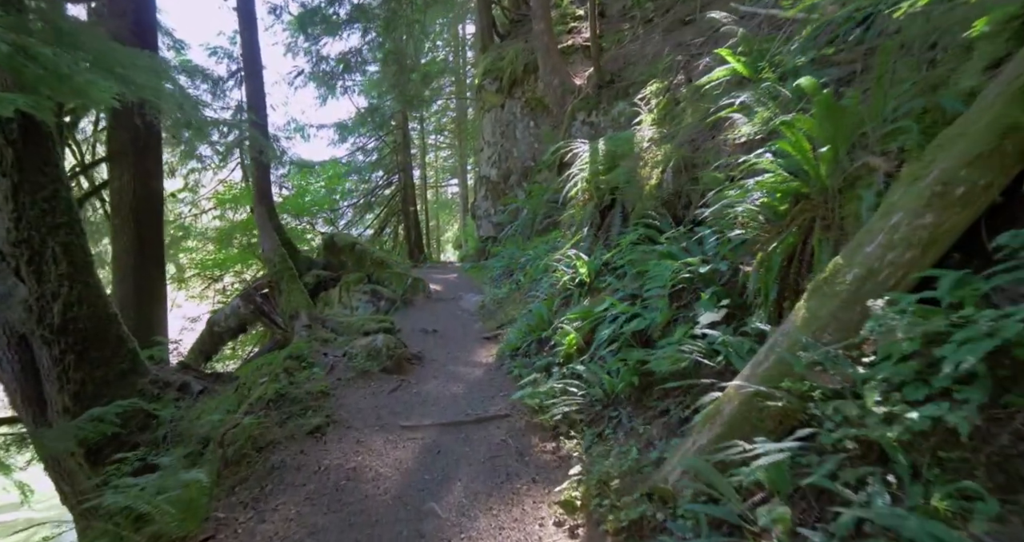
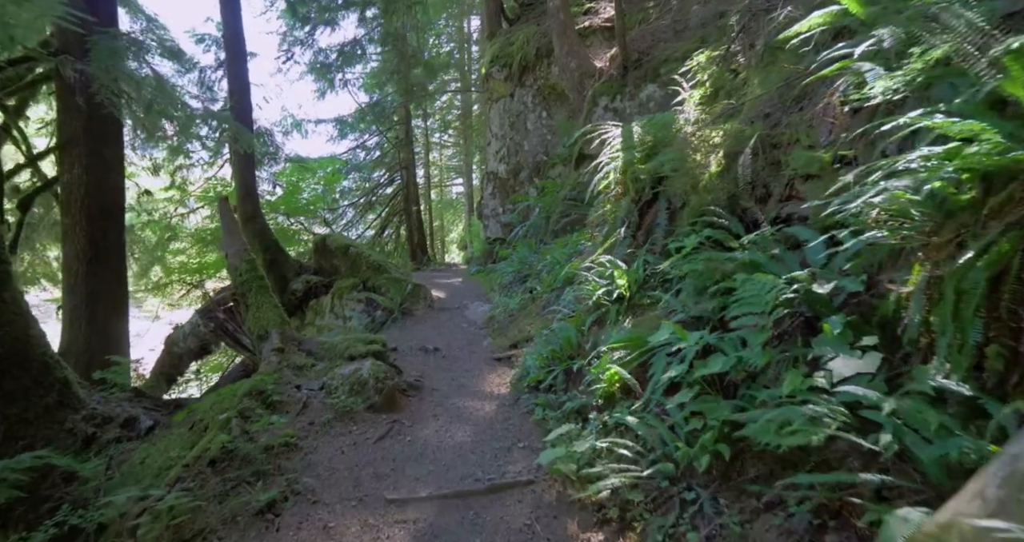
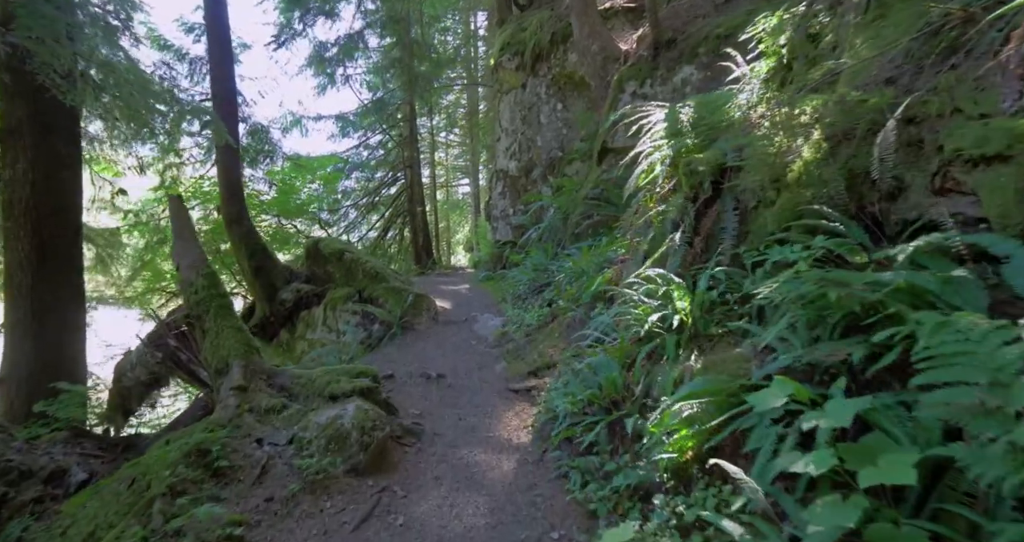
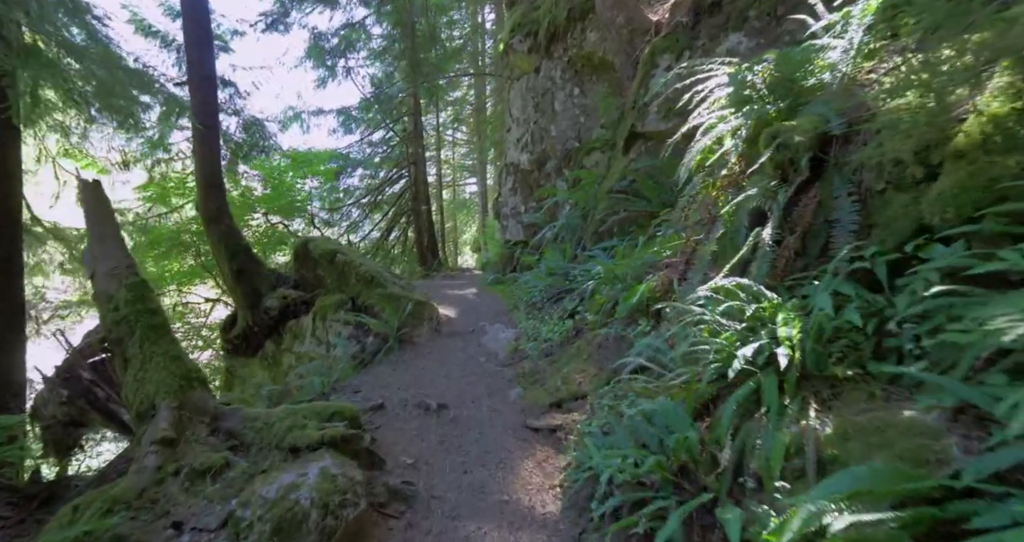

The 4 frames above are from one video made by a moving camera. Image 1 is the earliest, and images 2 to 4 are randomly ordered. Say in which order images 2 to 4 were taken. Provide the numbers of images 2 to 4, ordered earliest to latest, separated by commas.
2, 3, 4
